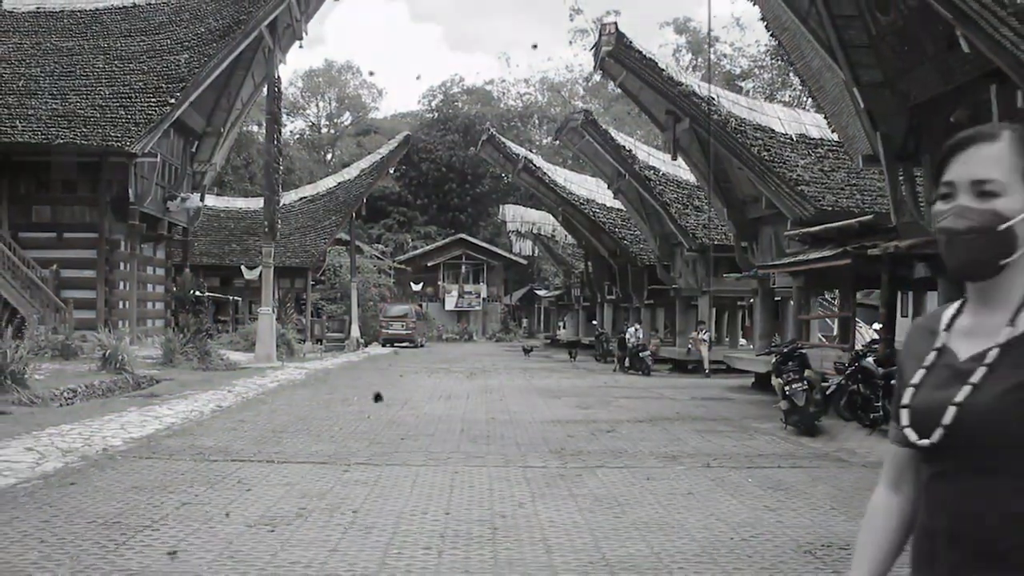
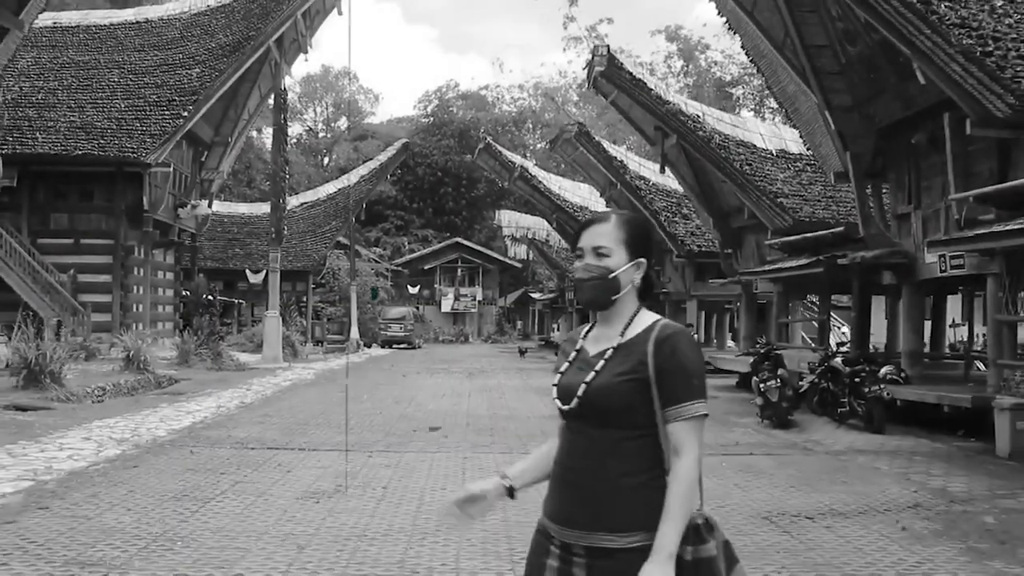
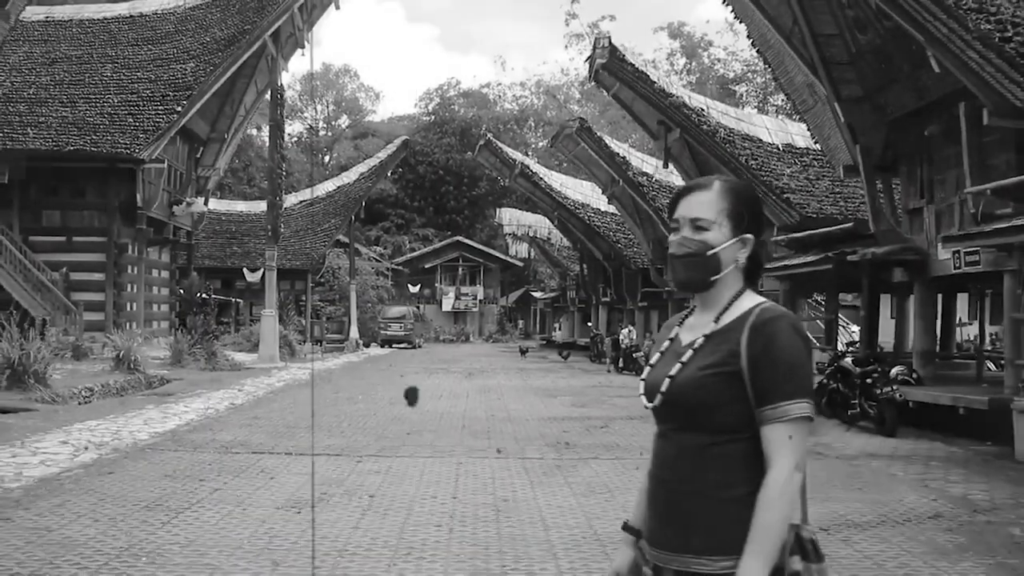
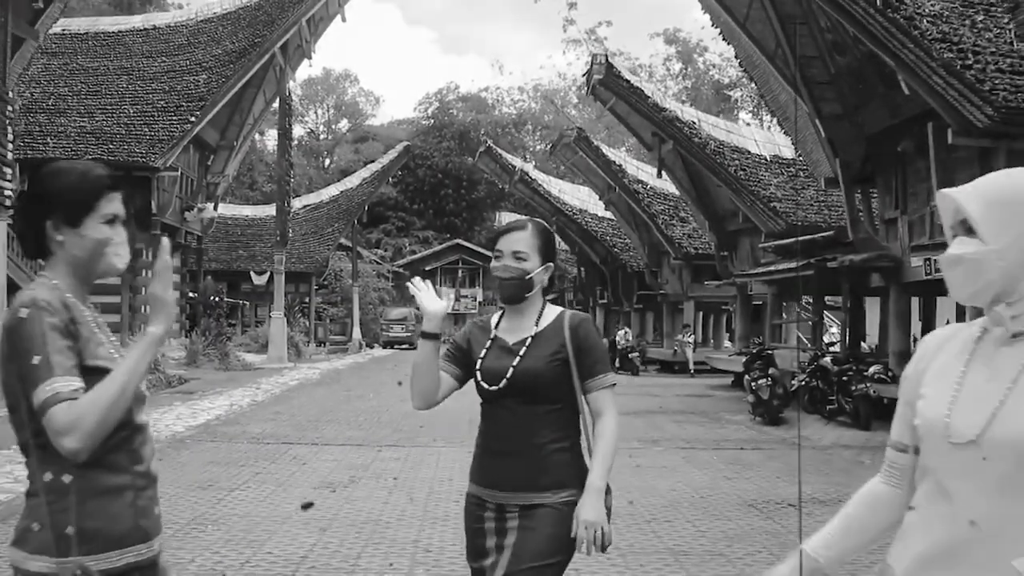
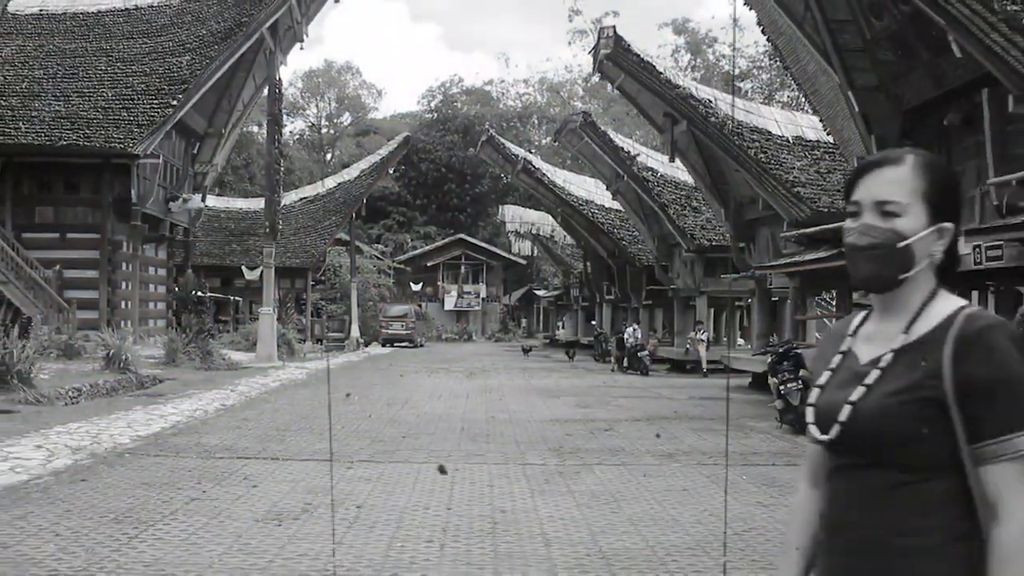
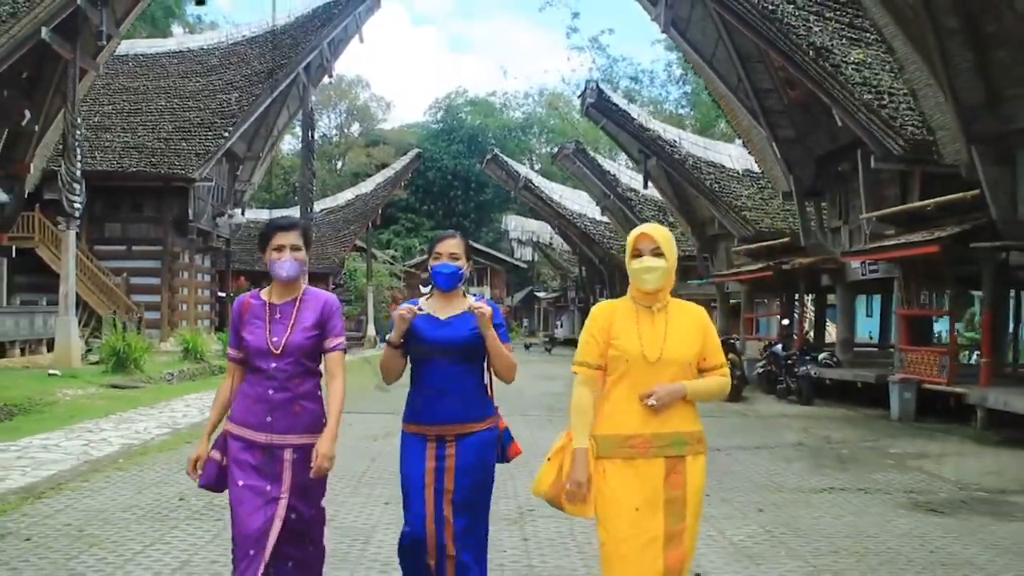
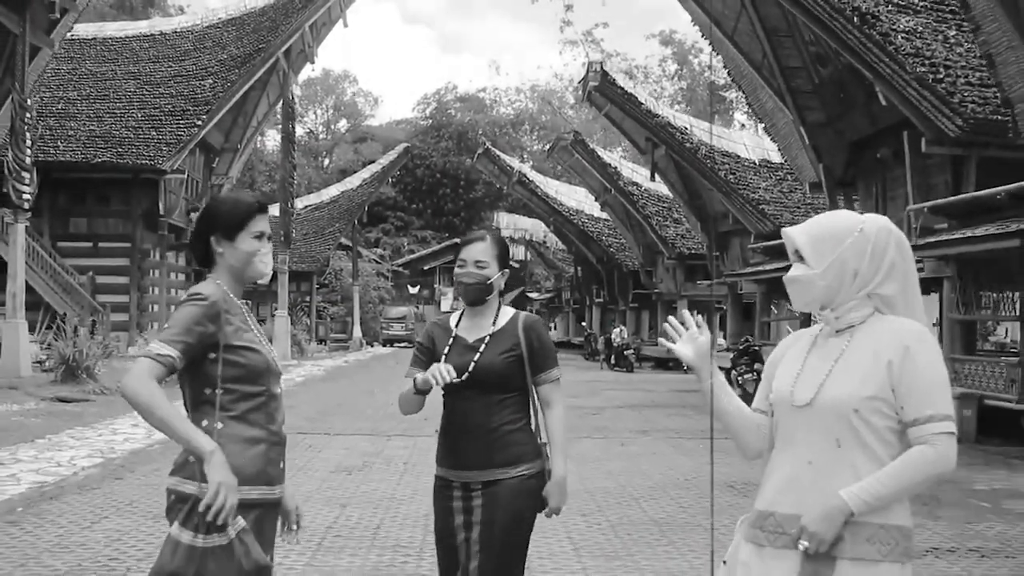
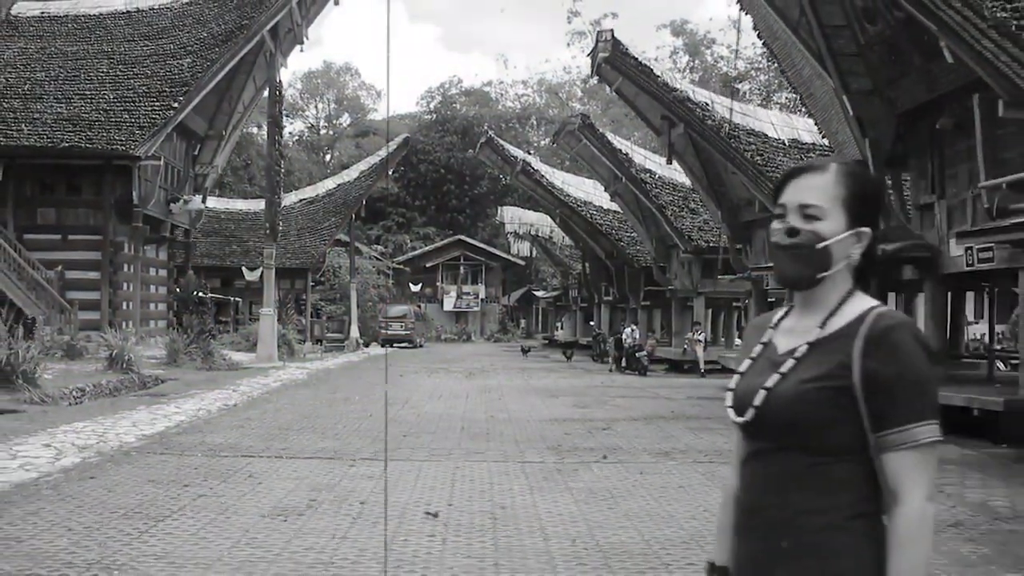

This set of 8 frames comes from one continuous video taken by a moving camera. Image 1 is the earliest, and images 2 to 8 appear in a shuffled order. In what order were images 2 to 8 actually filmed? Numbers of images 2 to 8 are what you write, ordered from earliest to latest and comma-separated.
5, 8, 3, 2, 4, 7, 6
